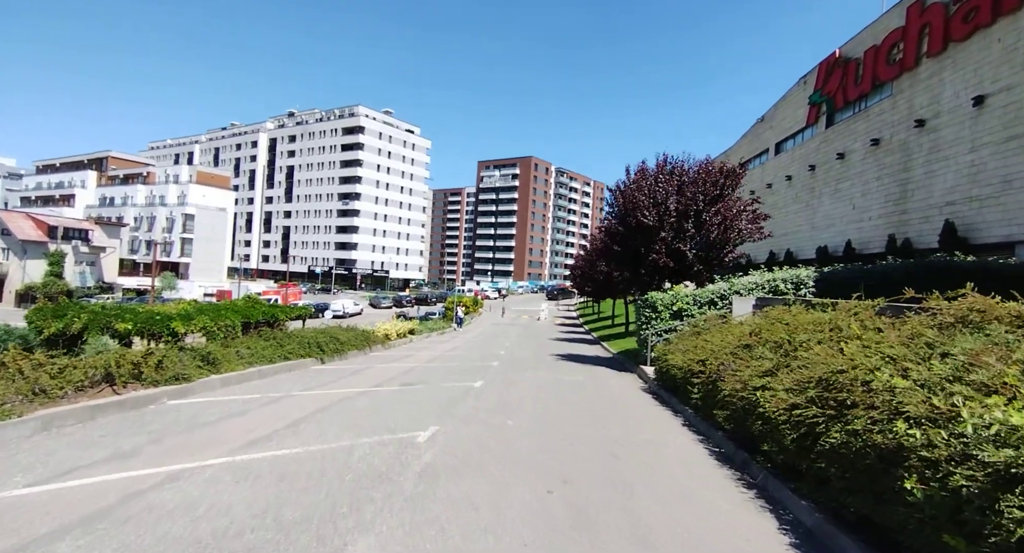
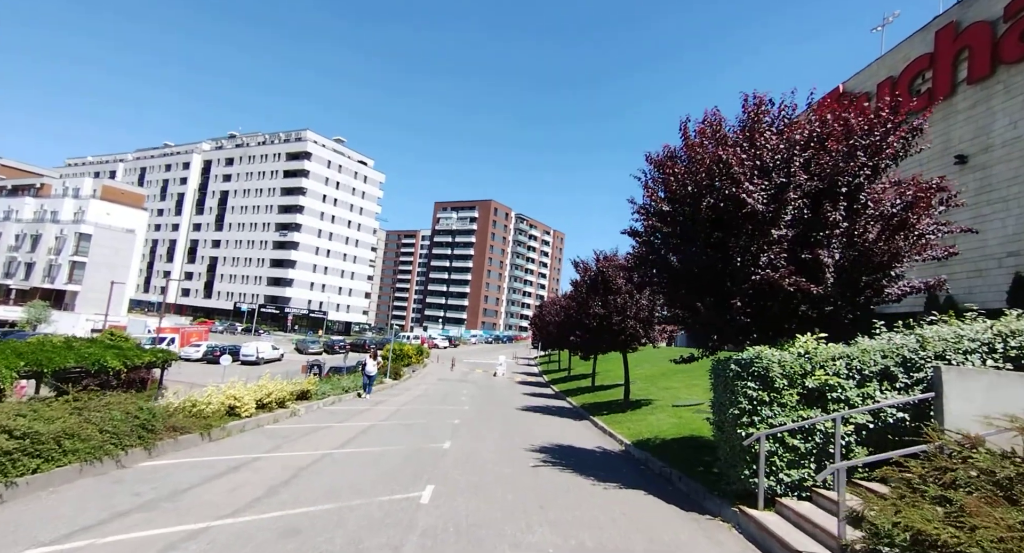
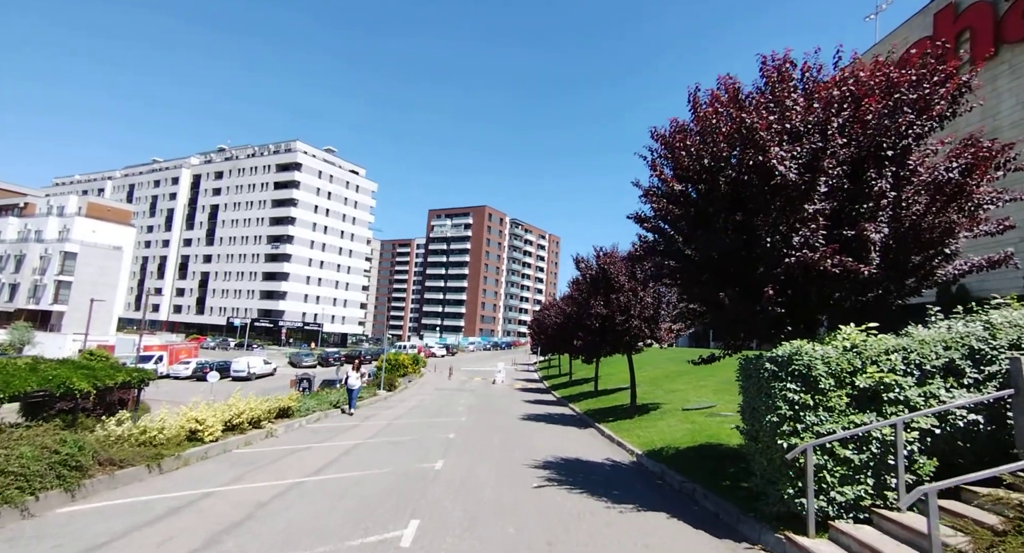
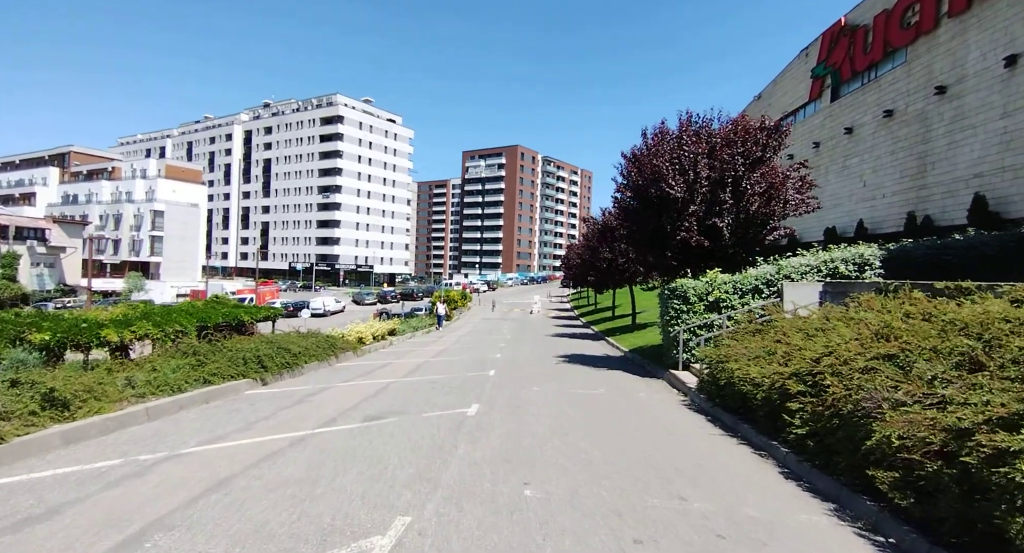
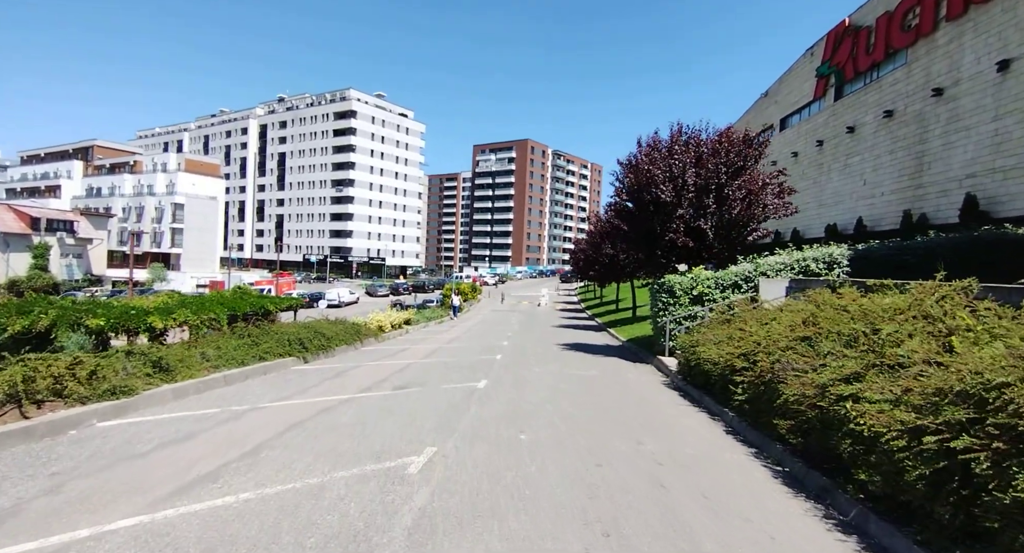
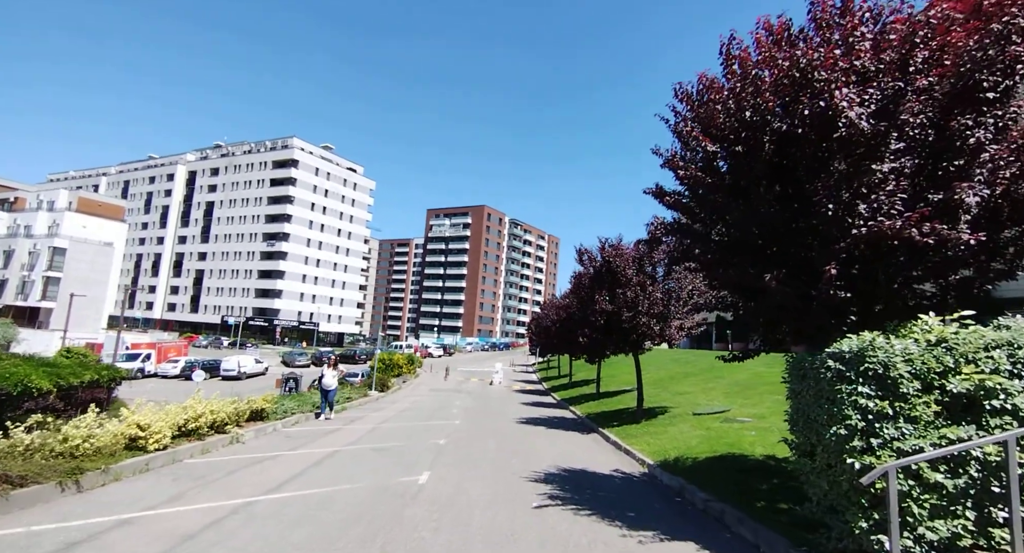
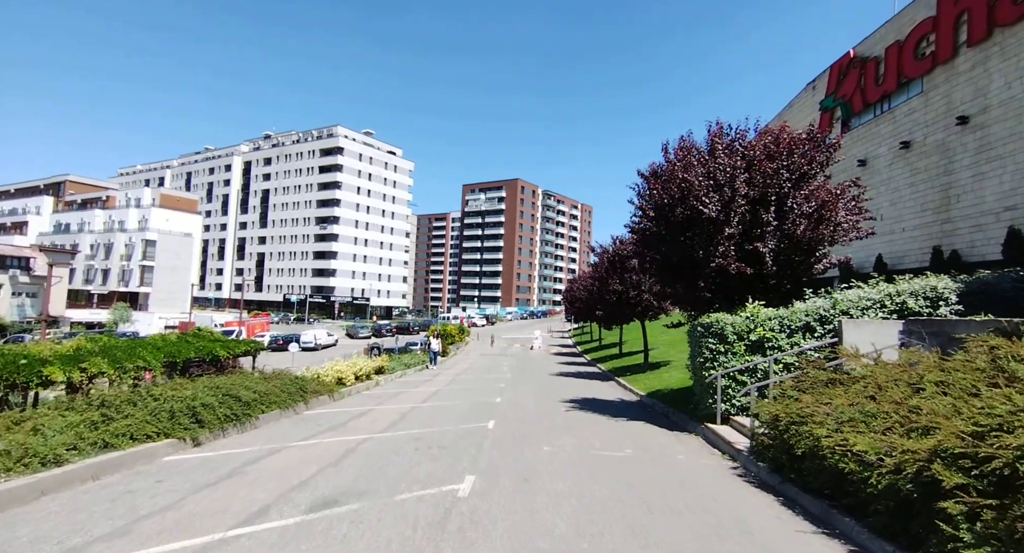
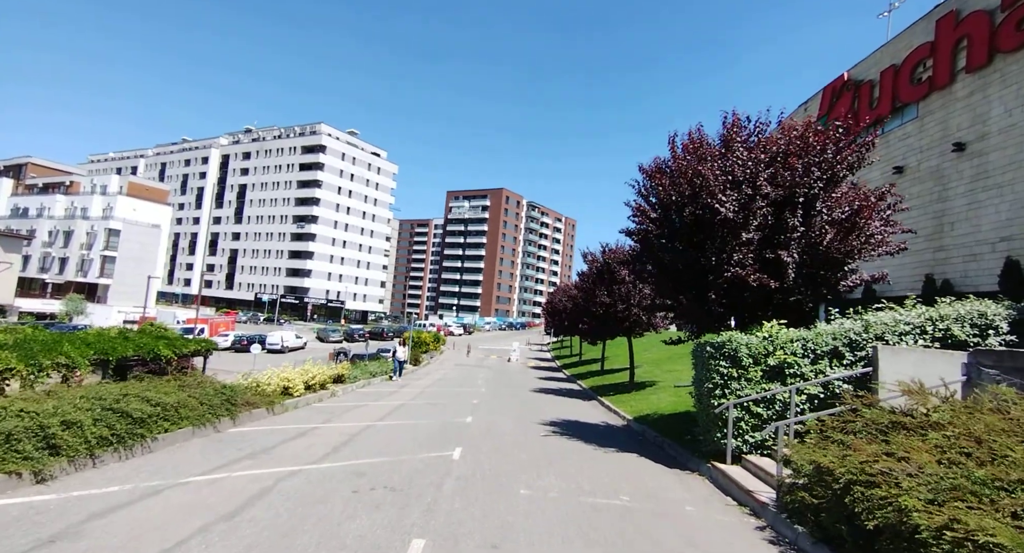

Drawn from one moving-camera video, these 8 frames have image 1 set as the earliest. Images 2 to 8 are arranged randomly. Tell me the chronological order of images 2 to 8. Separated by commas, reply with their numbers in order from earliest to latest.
5, 4, 7, 8, 2, 3, 6
